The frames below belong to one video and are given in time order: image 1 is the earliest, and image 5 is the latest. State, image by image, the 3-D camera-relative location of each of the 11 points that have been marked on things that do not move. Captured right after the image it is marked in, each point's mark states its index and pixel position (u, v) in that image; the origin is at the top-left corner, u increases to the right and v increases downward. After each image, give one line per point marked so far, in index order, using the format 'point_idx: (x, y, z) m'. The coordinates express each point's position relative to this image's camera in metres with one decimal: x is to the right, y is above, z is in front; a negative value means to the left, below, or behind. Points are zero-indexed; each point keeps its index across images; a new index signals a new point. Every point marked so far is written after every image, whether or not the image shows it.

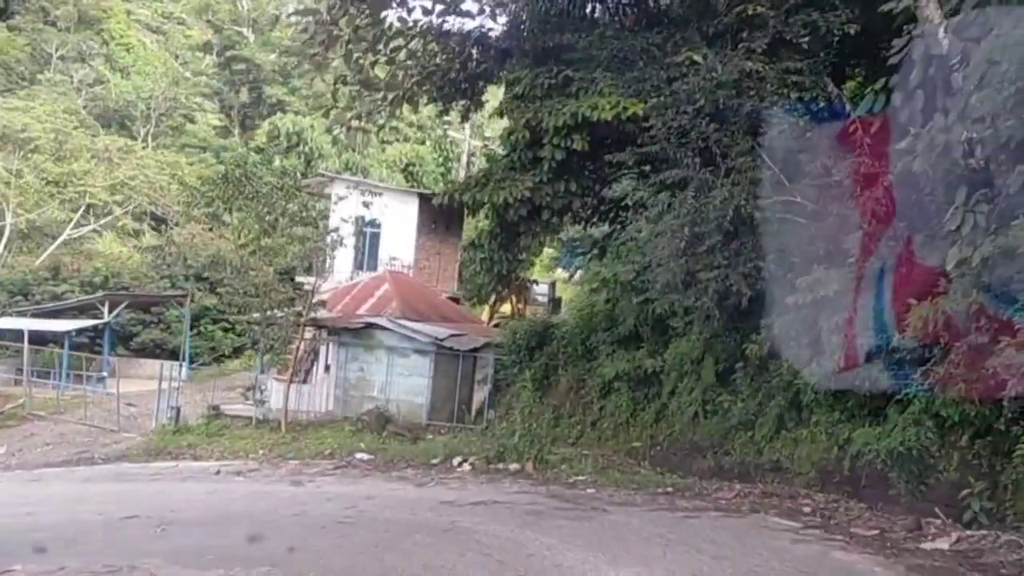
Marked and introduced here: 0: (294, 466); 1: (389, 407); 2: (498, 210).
0: (-3.2, -2.6, +14.0) m
1: (-2.5, -2.4, +19.5) m
2: (-0.2, +1.1, +13.7) m
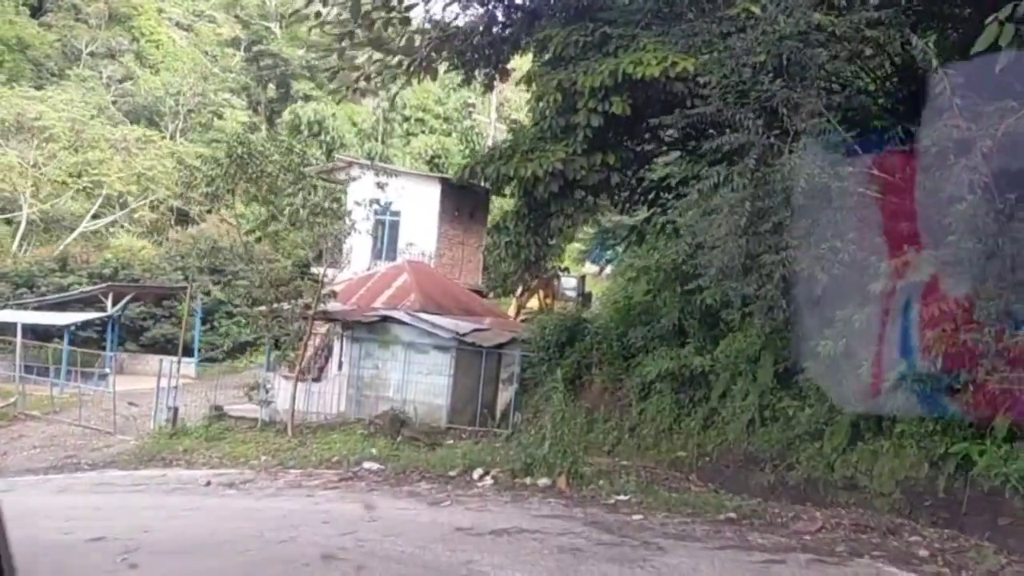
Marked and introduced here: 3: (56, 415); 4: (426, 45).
0: (-2.8, -2.4, +12.4) m
1: (-1.9, -2.2, +17.8) m
2: (+0.2, +1.3, +12.0) m
3: (-9.0, -2.5, +19.2) m
4: (-1.2, +3.2, +13.0) m
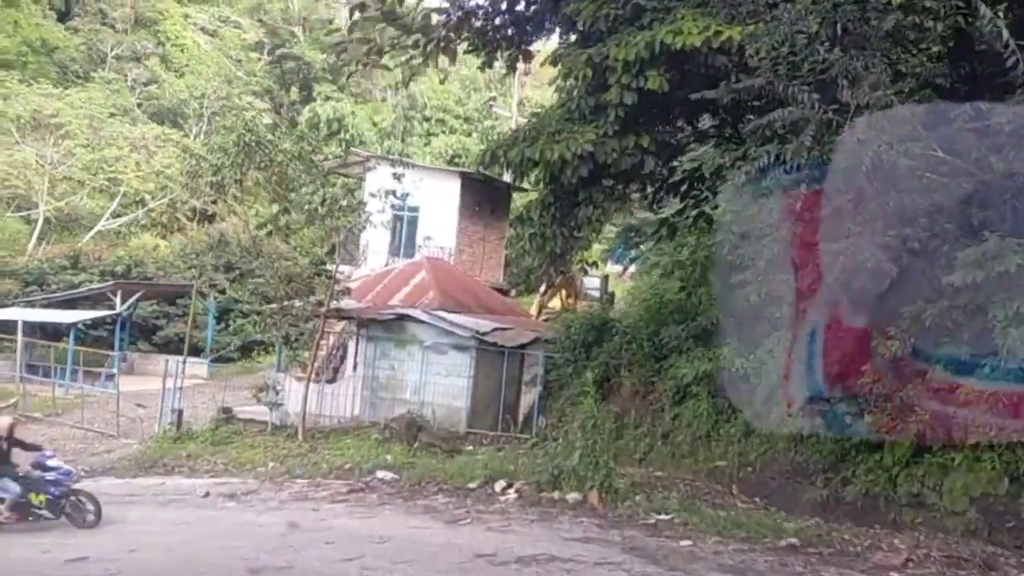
0: (-2.5, -2.4, +11.4) m
1: (-1.5, -2.2, +16.8) m
2: (+0.4, +1.3, +11.0) m
3: (-8.6, -2.4, +18.3) m
4: (-0.8, +3.3, +12.0) m
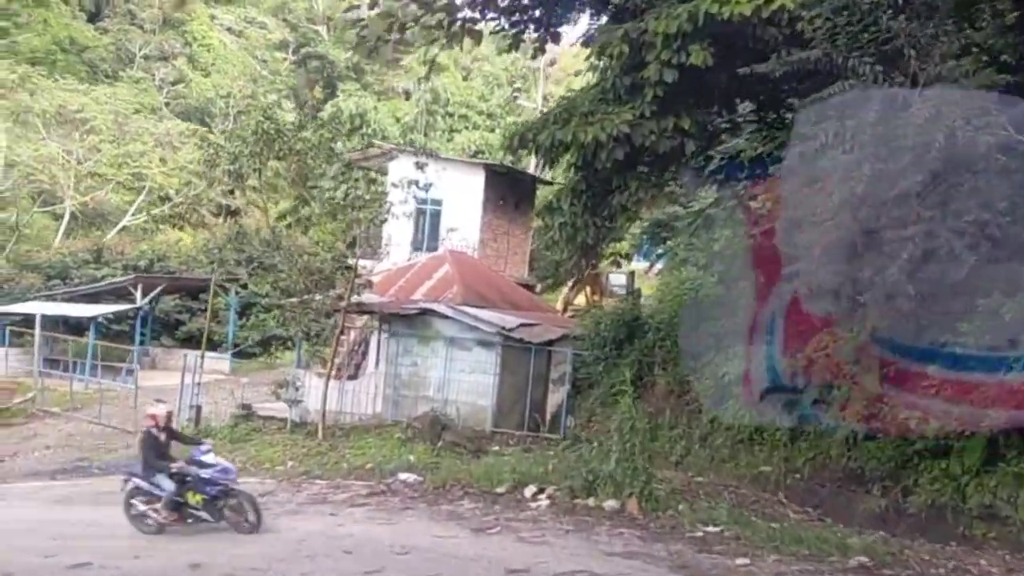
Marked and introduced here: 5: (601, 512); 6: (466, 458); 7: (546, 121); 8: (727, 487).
0: (-2.2, -2.3, +10.8) m
1: (-1.1, -2.0, +16.2) m
2: (+0.8, +1.4, +10.3) m
3: (-8.1, -2.3, +17.9) m
4: (-0.5, +3.4, +11.3) m
5: (+0.8, -2.0, +8.7) m
6: (-0.6, -2.3, +13.3) m
7: (+0.4, +1.8, +10.6) m
8: (+2.4, -2.2, +10.7) m
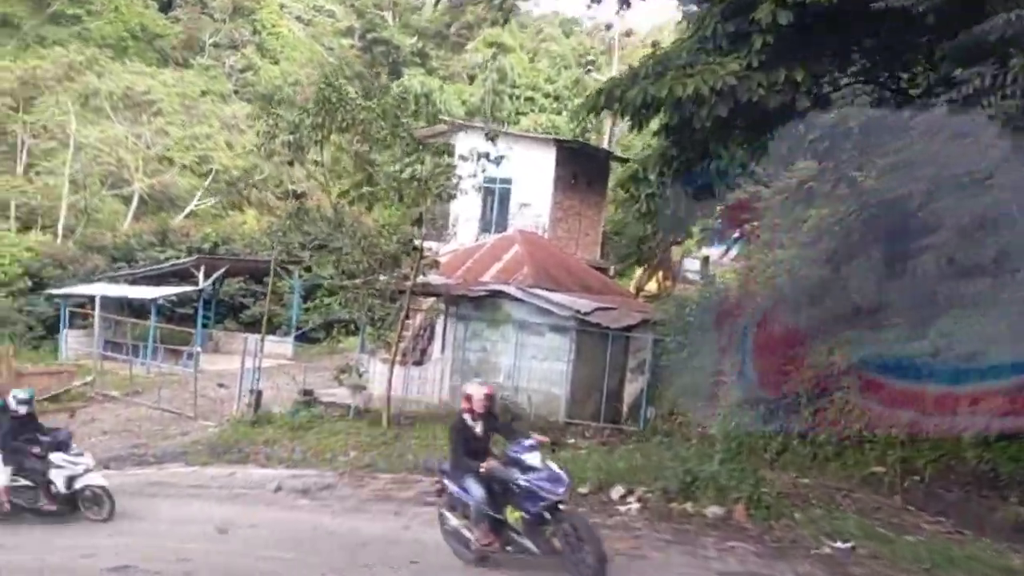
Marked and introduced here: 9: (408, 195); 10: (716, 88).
0: (-1.3, -2.0, +9.9) m
1: (+0.1, -1.7, +15.2) m
2: (+1.6, +1.7, +9.1) m
3: (-6.8, -1.9, +17.3) m
4: (+0.4, +3.6, +10.2) m
5: (+1.5, -1.8, +7.5) m
6: (+0.3, -2.0, +12.2) m
7: (+1.2, +2.1, +9.5) m
8: (+3.2, -2.0, +9.5) m
9: (-1.6, +1.4, +14.3) m
10: (+1.8, +1.8, +8.7) m
